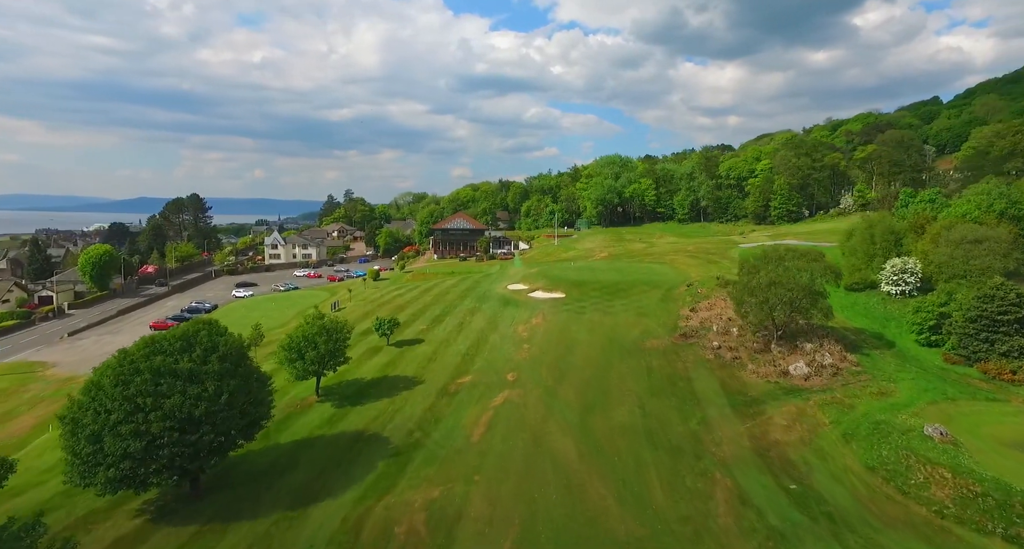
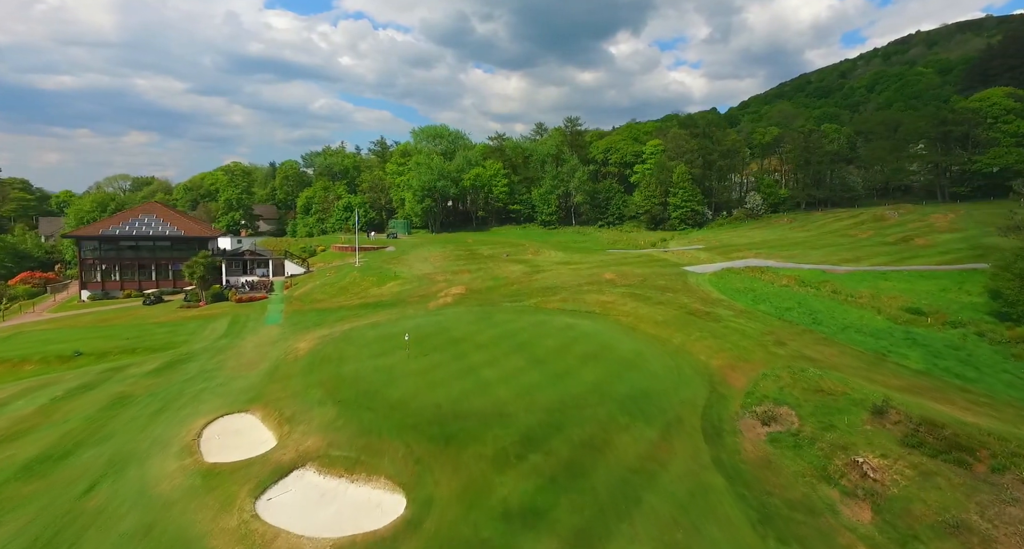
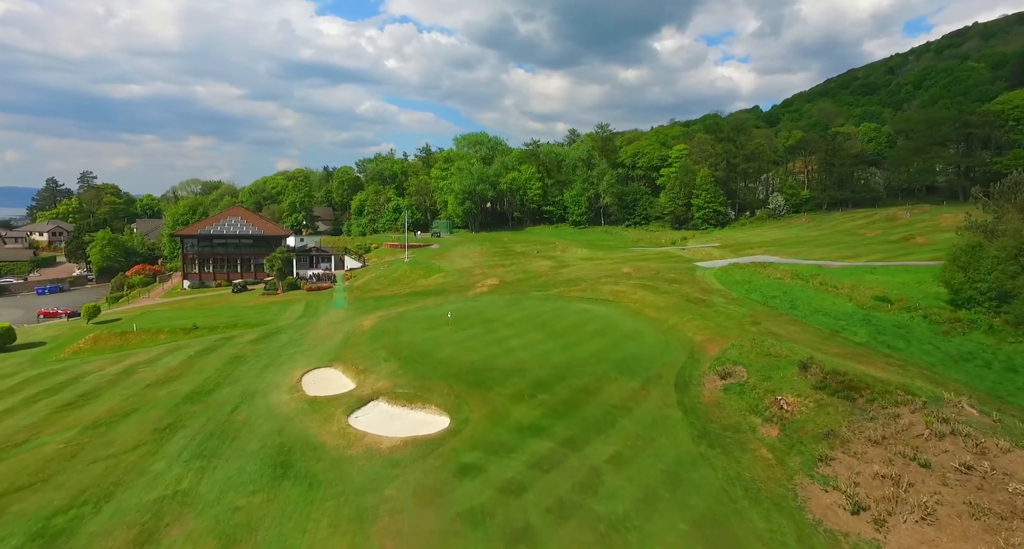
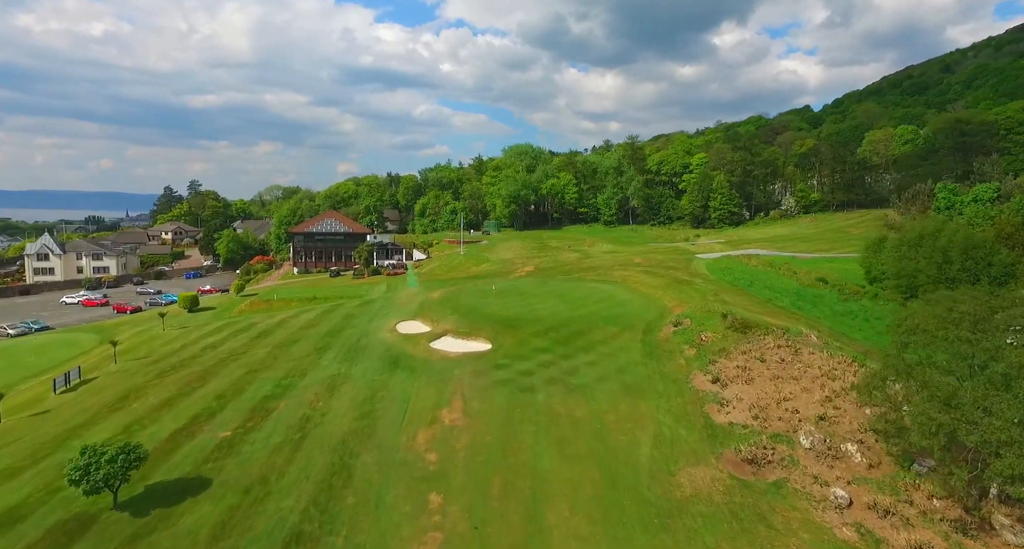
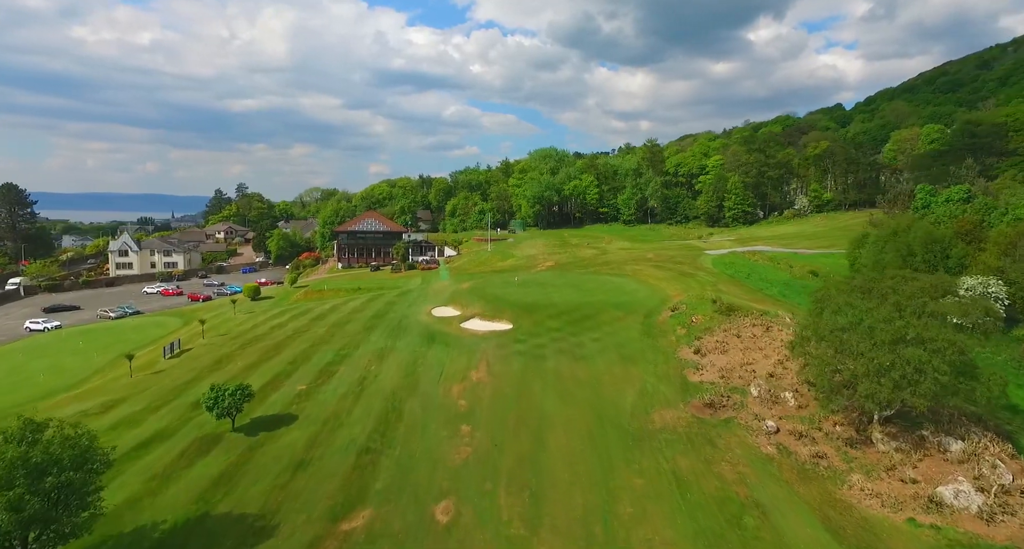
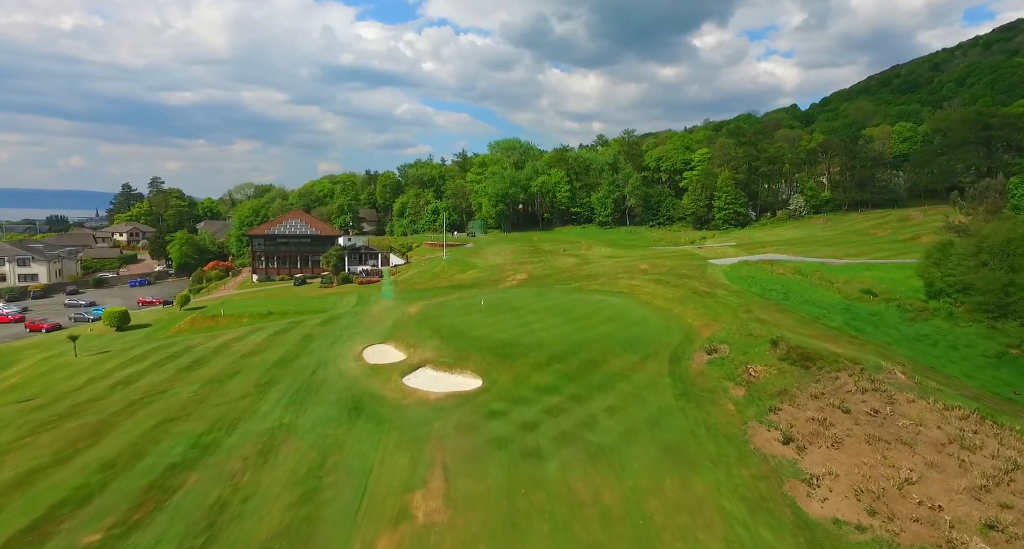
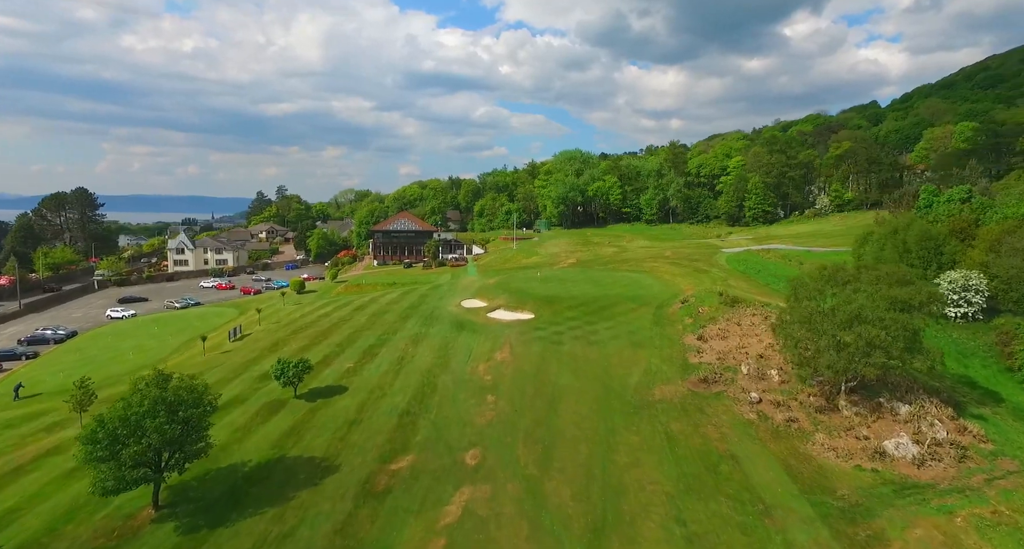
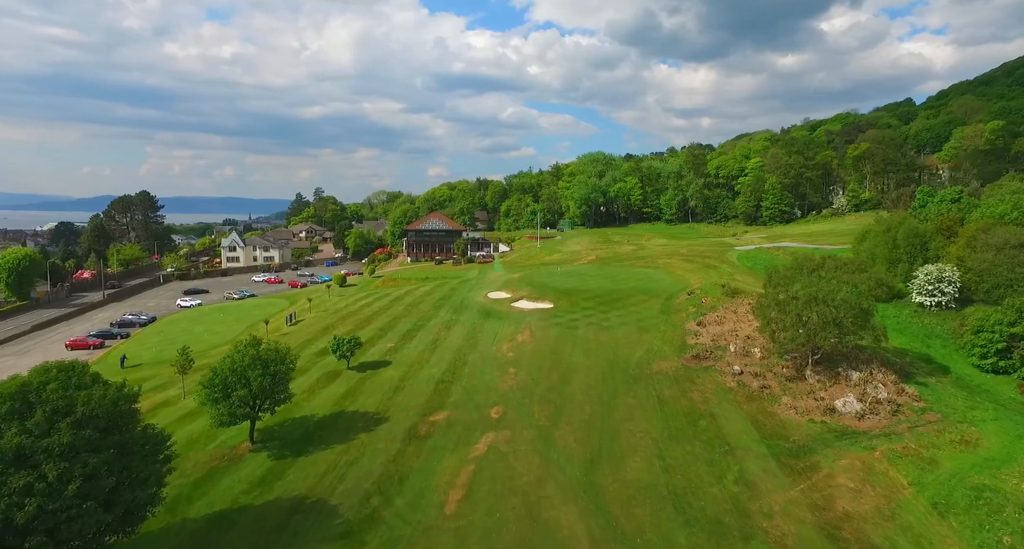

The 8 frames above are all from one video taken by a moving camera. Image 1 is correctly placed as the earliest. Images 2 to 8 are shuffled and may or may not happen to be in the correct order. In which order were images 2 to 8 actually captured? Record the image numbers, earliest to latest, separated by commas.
8, 7, 5, 4, 6, 3, 2
